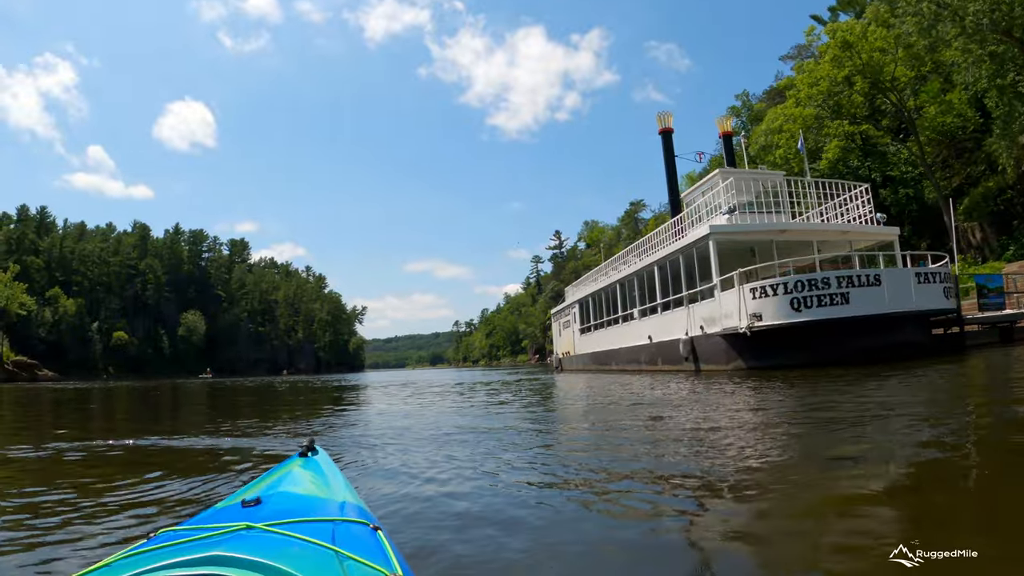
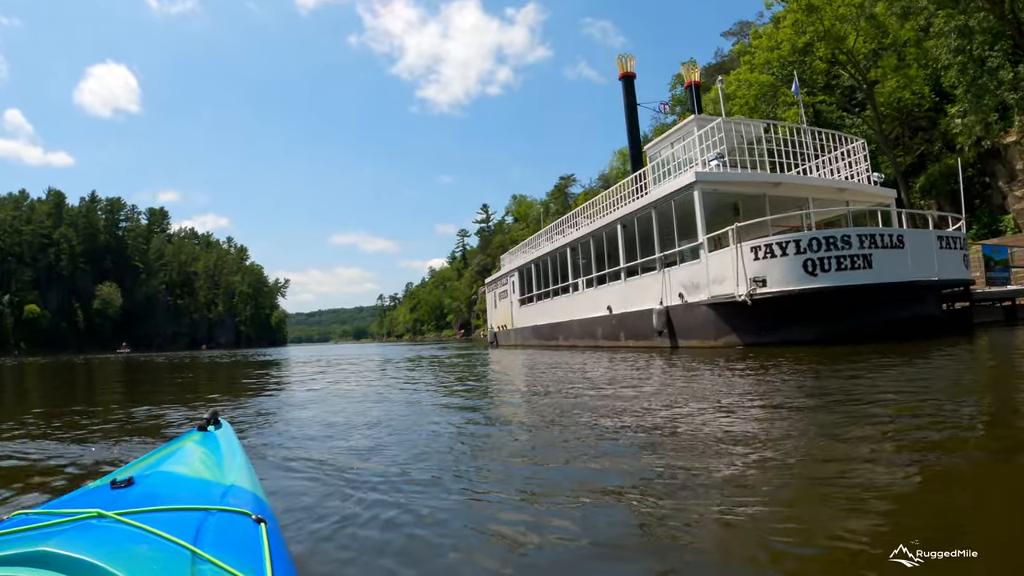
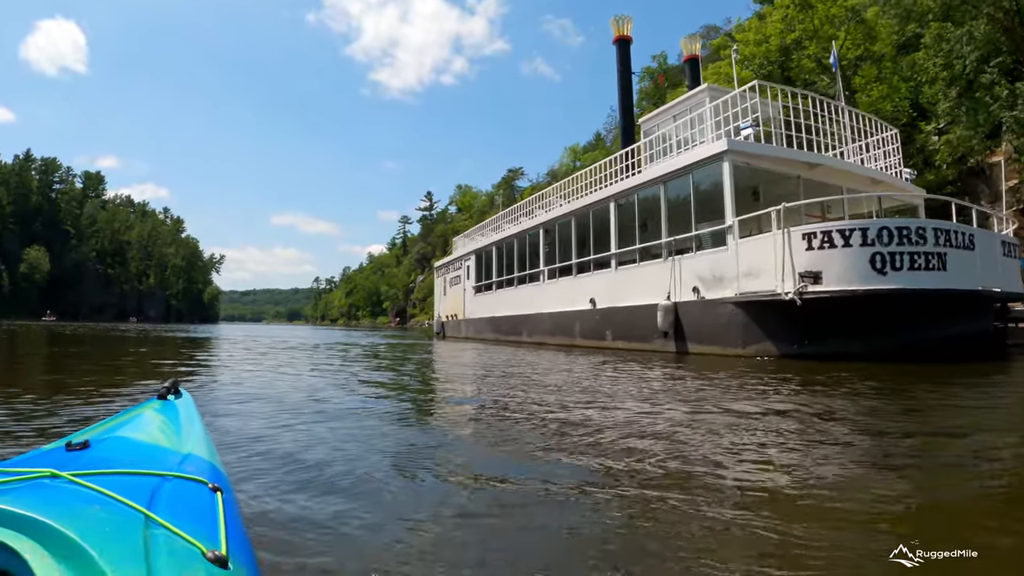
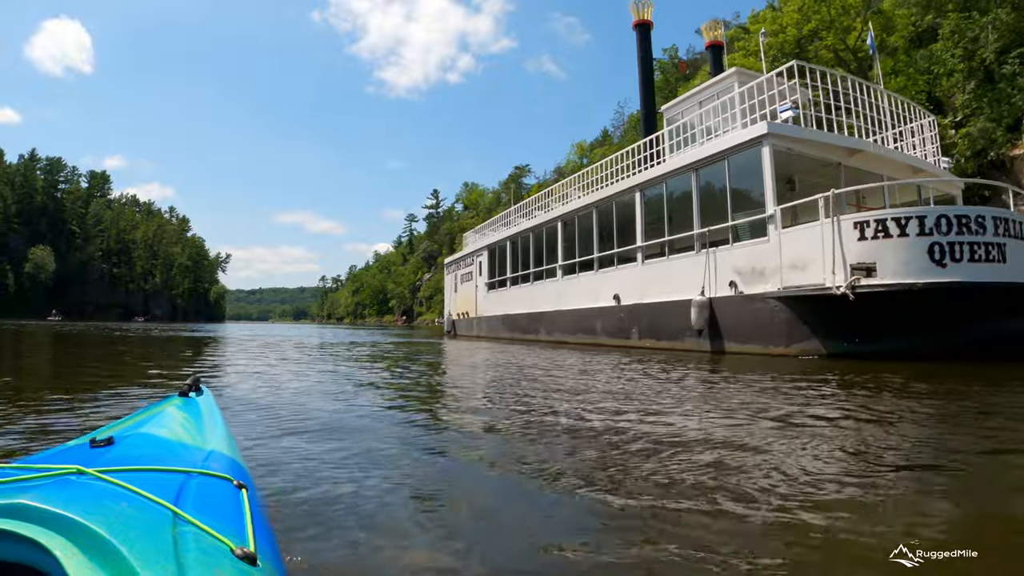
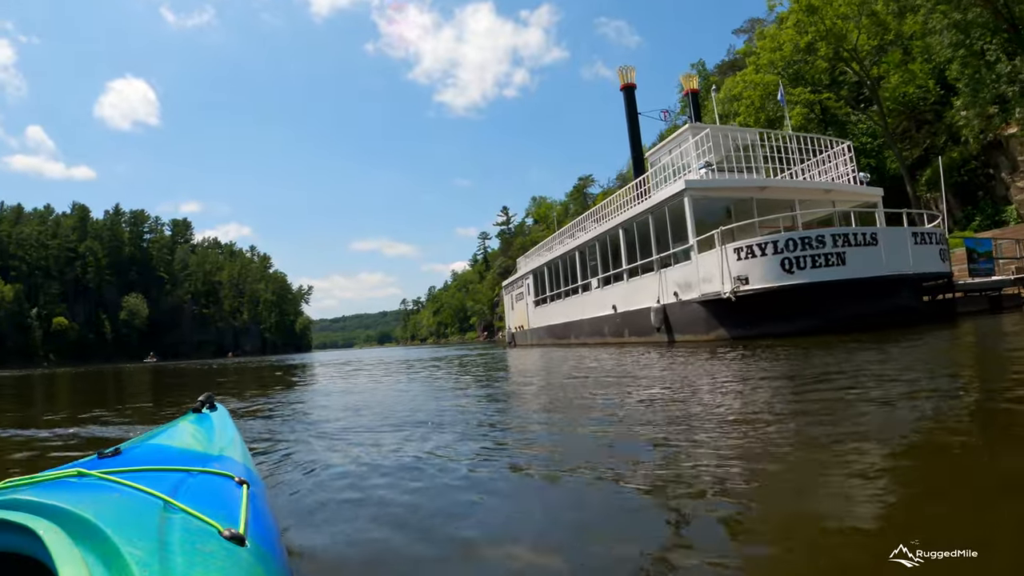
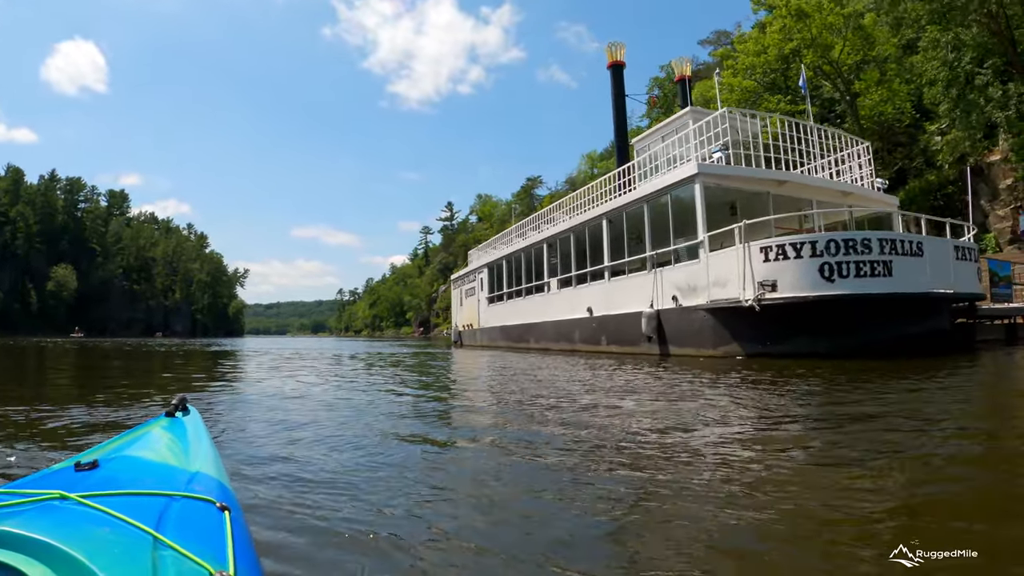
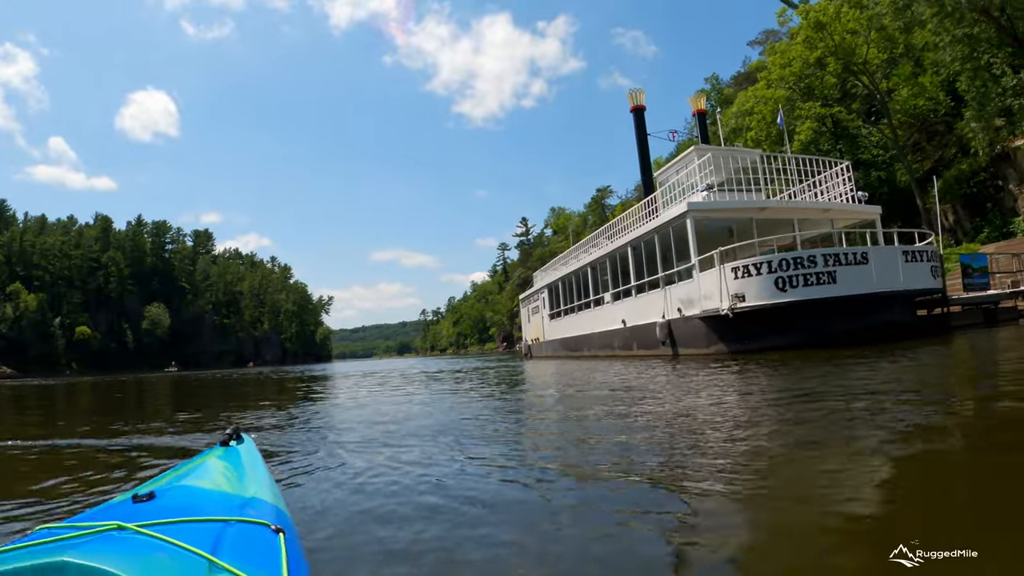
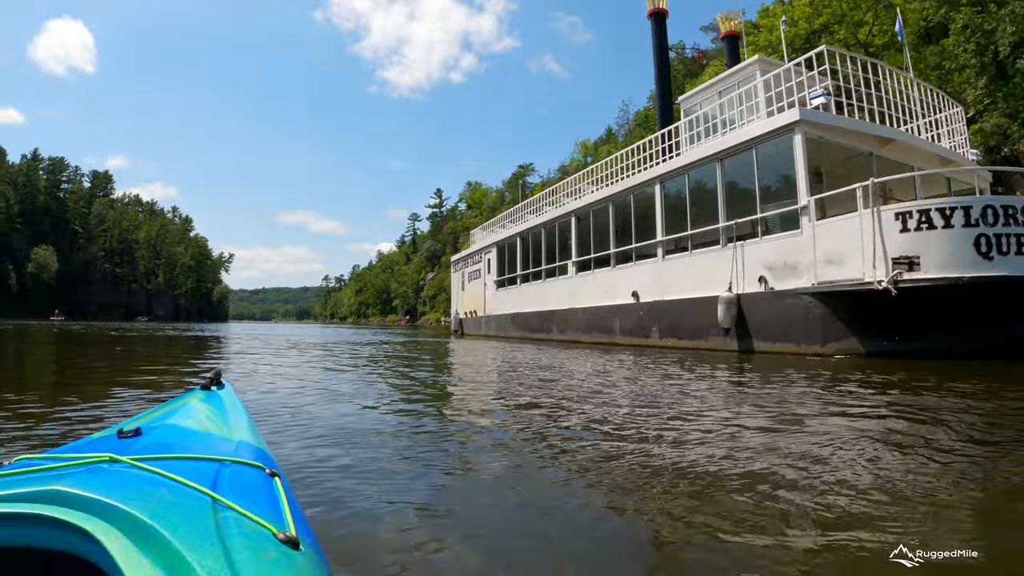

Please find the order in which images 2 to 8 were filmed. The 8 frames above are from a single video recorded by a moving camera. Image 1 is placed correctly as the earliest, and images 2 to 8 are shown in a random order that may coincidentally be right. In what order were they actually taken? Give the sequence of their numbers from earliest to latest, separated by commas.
7, 5, 2, 6, 3, 4, 8
